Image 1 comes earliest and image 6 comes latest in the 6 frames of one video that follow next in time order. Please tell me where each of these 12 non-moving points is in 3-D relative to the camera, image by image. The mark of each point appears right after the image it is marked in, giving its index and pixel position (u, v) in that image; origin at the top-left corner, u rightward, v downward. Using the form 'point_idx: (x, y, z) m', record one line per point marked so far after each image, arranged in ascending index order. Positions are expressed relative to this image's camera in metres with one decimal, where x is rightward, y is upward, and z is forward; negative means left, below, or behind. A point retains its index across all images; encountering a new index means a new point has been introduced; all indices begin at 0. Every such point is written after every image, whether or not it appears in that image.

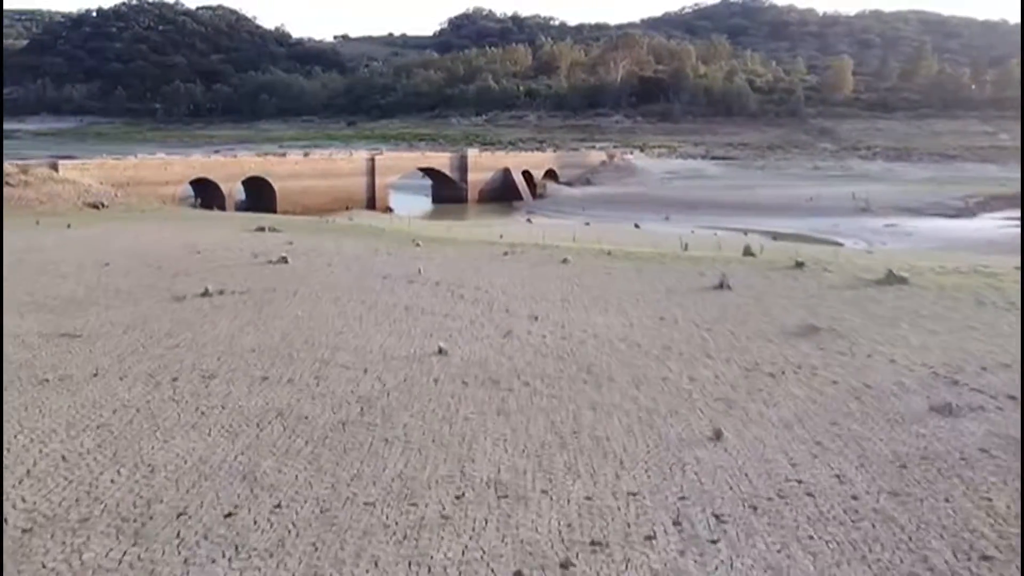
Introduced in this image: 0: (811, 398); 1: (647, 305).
0: (+3.7, -1.4, +9.6) m
1: (+2.6, -0.3, +15.0) m
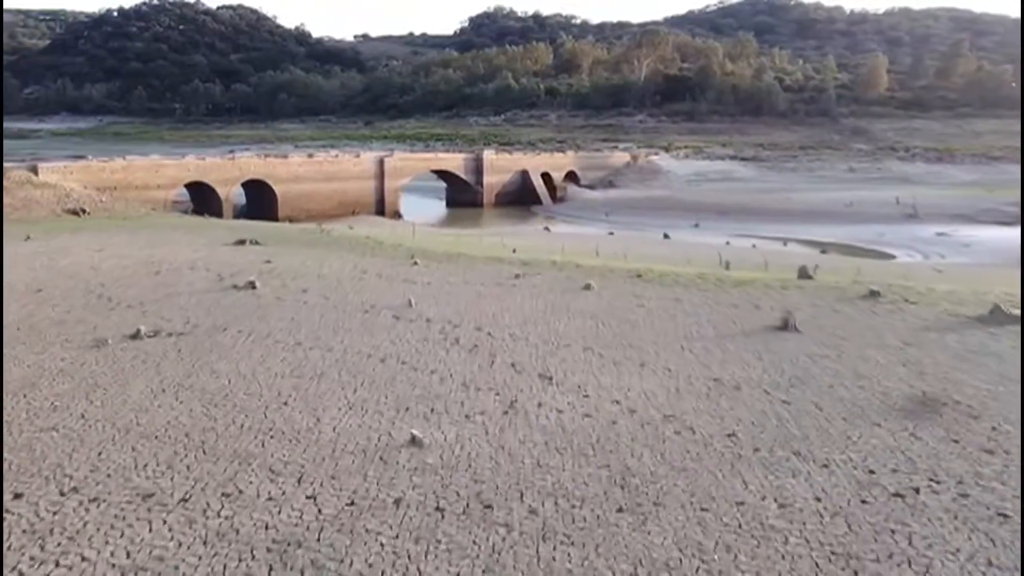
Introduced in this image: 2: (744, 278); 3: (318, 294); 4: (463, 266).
0: (+3.7, -2.1, +6.1) m
1: (+2.7, -1.0, +11.6) m
2: (+5.7, +0.2, +19.1) m
3: (-4.0, -0.1, +16.1) m
4: (-1.3, +0.5, +19.9) m
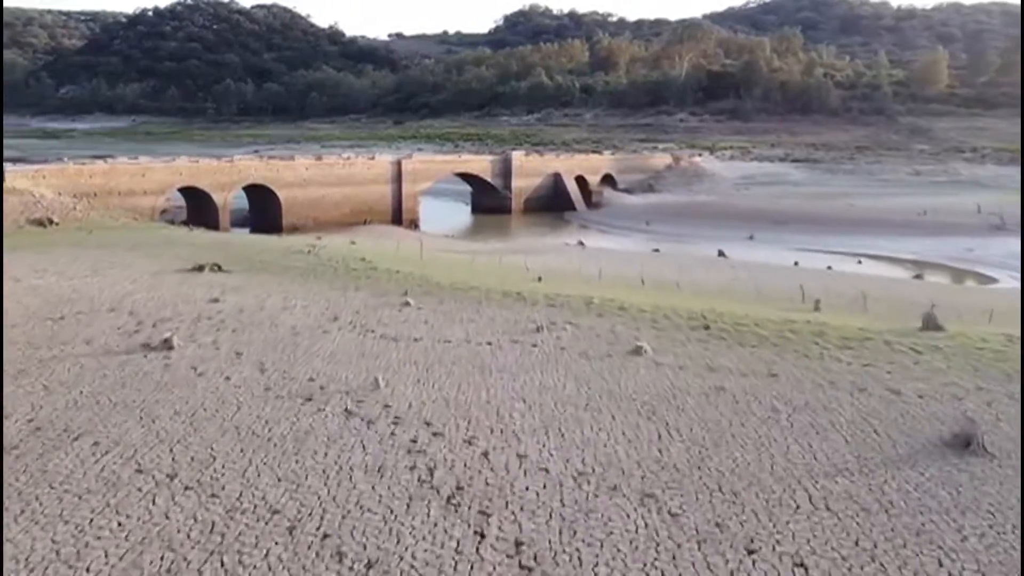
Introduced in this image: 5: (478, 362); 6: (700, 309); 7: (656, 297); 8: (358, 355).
0: (+3.5, -3.1, +1.1) m
1: (+2.8, -2.0, +6.6) m
2: (+6.1, -0.8, +13.9) m
3: (-3.8, -1.1, +11.3) m
4: (-0.9, -0.4, +15.1) m
5: (-0.5, -1.1, +11.4) m
6: (+3.9, -0.4, +15.9) m
7: (+3.3, -0.2, +17.9) m
8: (-2.3, -1.0, +11.7) m
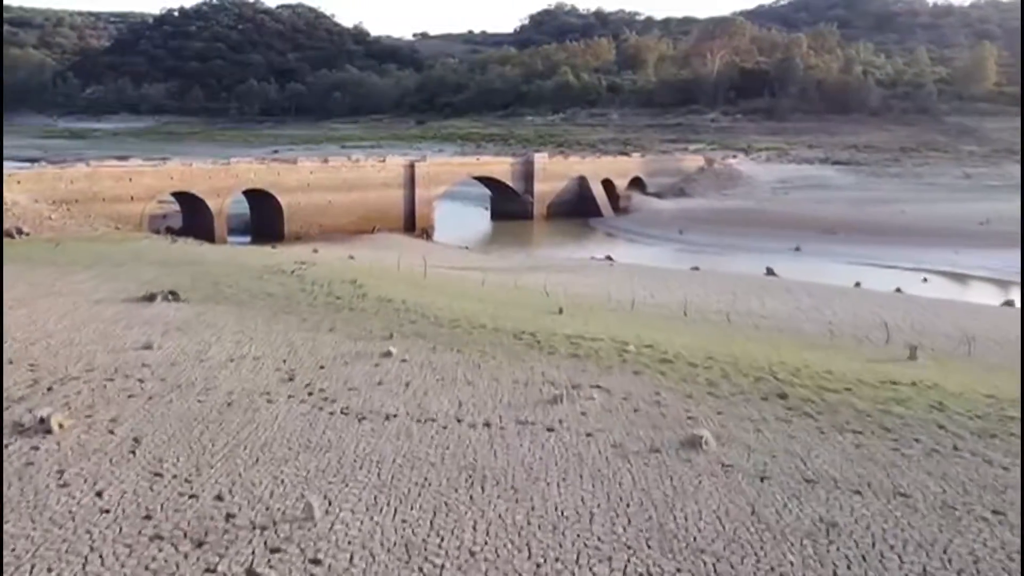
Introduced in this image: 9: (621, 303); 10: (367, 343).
0: (+3.2, -3.9, -2.5) m
1: (+2.7, -2.8, +3.1) m
2: (+6.2, -1.5, +10.3) m
3: (-3.7, -1.8, +8.0) m
4: (-0.7, -1.1, +11.7) m
5: (-0.4, -1.8, +8.0) m
6: (+4.1, -1.2, +12.3) m
7: (+3.6, -0.9, +14.3) m
8: (-2.3, -1.7, +8.3) m
9: (+2.6, -0.3, +18.6) m
10: (-2.4, -0.9, +12.6) m
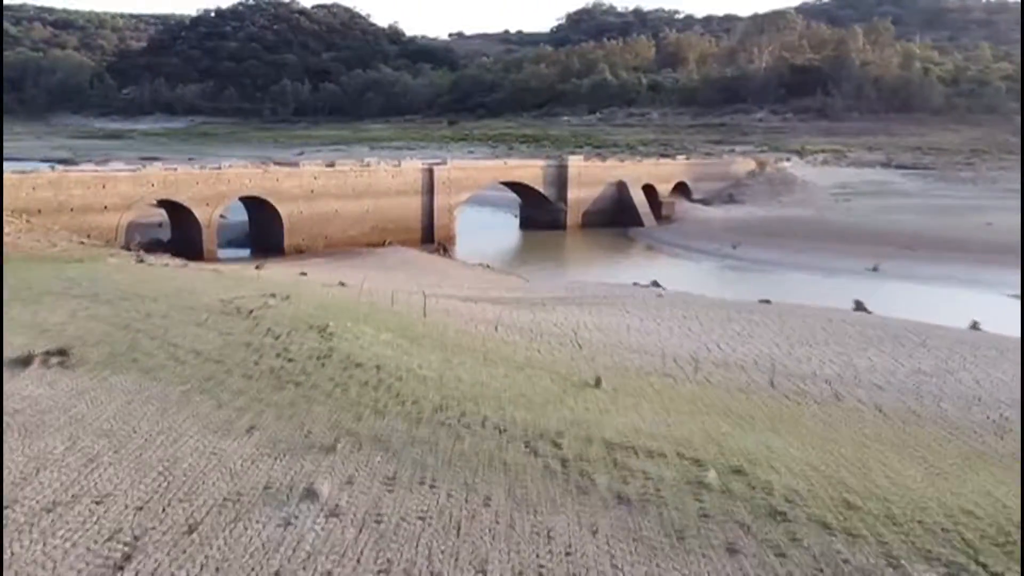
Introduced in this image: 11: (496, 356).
0: (+2.6, -4.8, -7.3) m
1: (+2.3, -3.7, -1.8) m
2: (+6.2, -2.5, +5.3) m
3: (-3.9, -2.6, +3.5) m
4: (-0.6, -2.0, +7.0) m
5: (-0.6, -2.7, +3.3) m
6: (+4.1, -2.2, +7.4) m
7: (+3.8, -1.9, +9.4) m
8: (-2.4, -2.6, +3.7) m
9: (+3.0, -1.3, +13.8) m
10: (-2.3, -1.8, +8.0) m
11: (-0.3, -1.1, +13.4) m
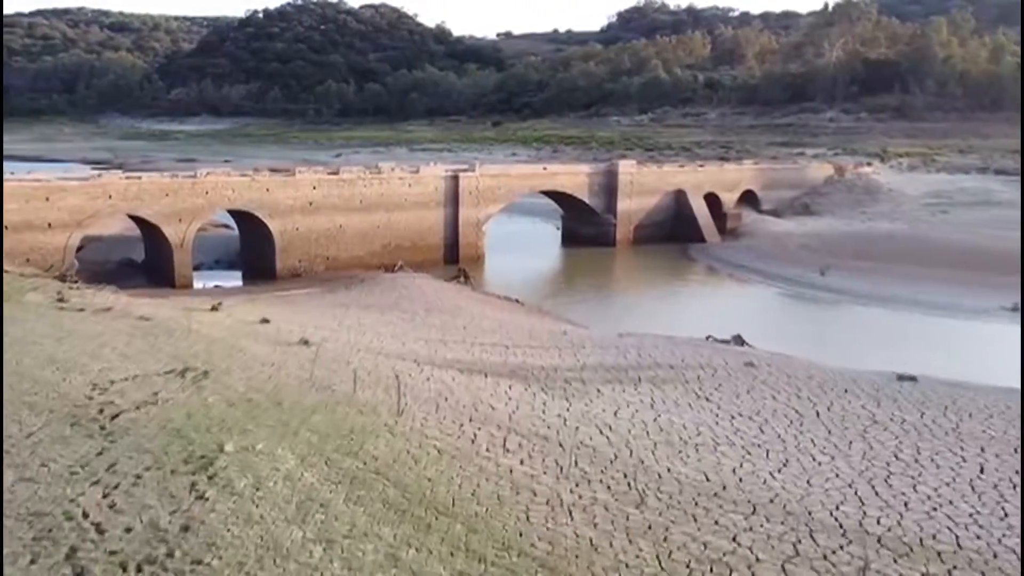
0: (+1.4, -6.0, -13.5) m
1: (+1.4, -4.9, -8.0) m
2: (+5.8, -3.8, -1.1) m
3: (-4.4, -3.8, -2.4) m
4: (-1.0, -3.2, +0.9) m
5: (-1.1, -3.9, -2.8) m
6: (+3.8, -3.4, +1.1) m
7: (+3.6, -3.2, +3.1) m
8: (-2.9, -3.8, -2.3) m
9: (+3.1, -2.6, +7.5) m
10: (-2.5, -3.0, +2.1) m
11: (-0.2, -2.3, +7.3) m
